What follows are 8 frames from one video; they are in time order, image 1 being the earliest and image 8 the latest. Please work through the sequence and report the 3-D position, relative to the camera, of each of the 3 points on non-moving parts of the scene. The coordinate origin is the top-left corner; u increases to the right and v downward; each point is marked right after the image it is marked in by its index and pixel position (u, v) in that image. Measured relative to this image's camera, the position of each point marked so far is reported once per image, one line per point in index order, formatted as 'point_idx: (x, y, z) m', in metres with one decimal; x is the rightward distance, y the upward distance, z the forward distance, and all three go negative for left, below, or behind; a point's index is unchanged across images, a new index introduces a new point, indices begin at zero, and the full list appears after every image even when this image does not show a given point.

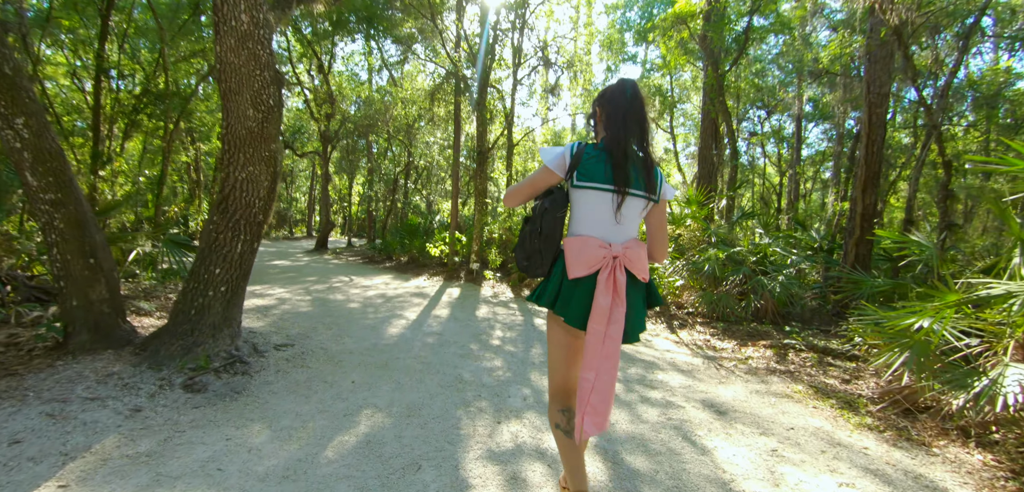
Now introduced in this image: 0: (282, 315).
0: (-2.6, -0.8, +4.8) m
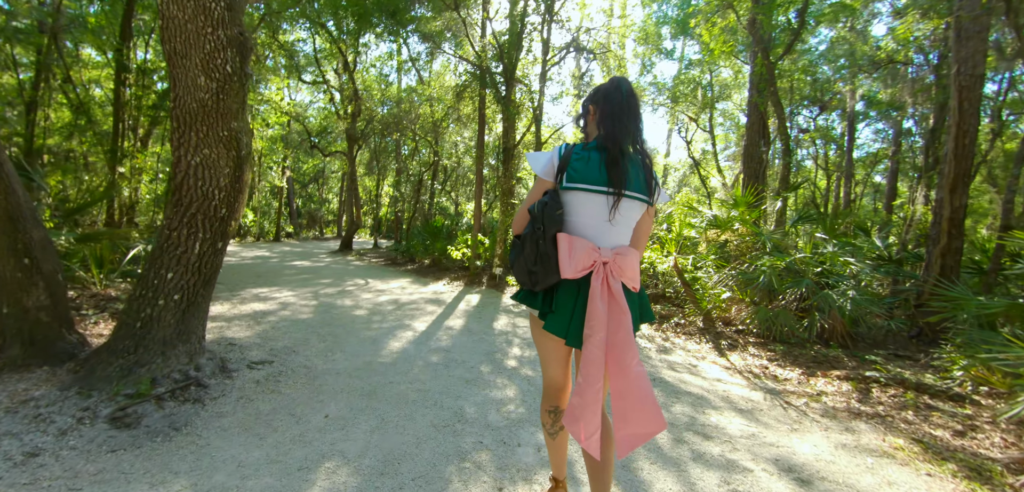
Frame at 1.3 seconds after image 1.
0: (-2.4, -0.8, +4.3) m
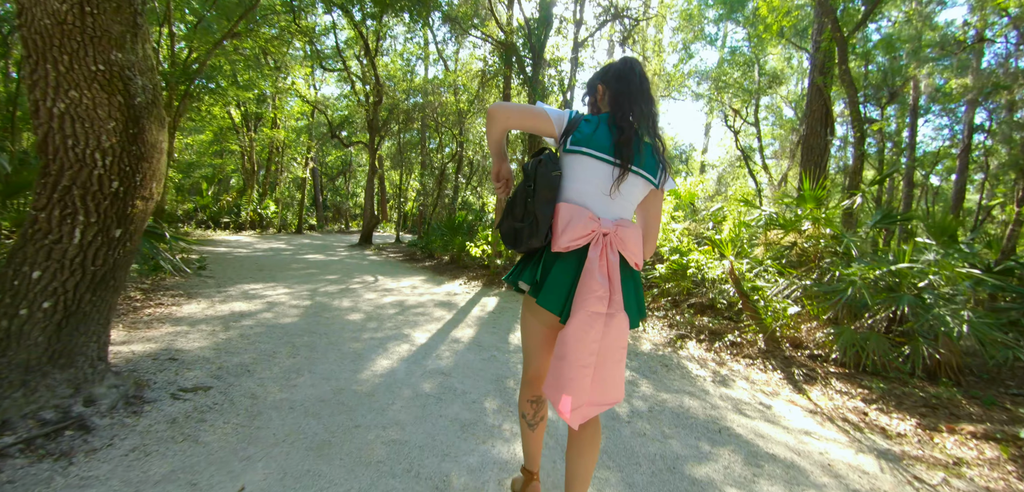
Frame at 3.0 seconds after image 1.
0: (-2.2, -0.7, +3.6) m
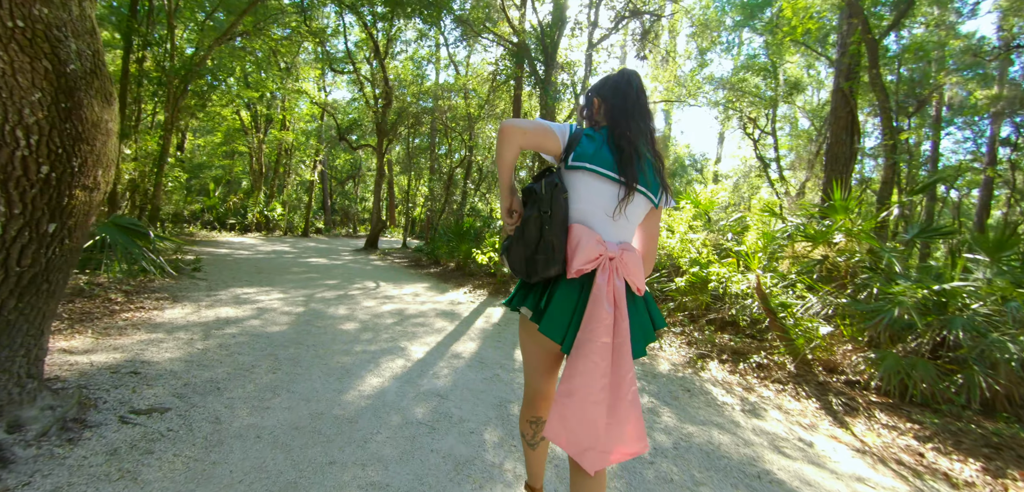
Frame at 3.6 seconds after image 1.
0: (-2.2, -0.7, +3.3) m
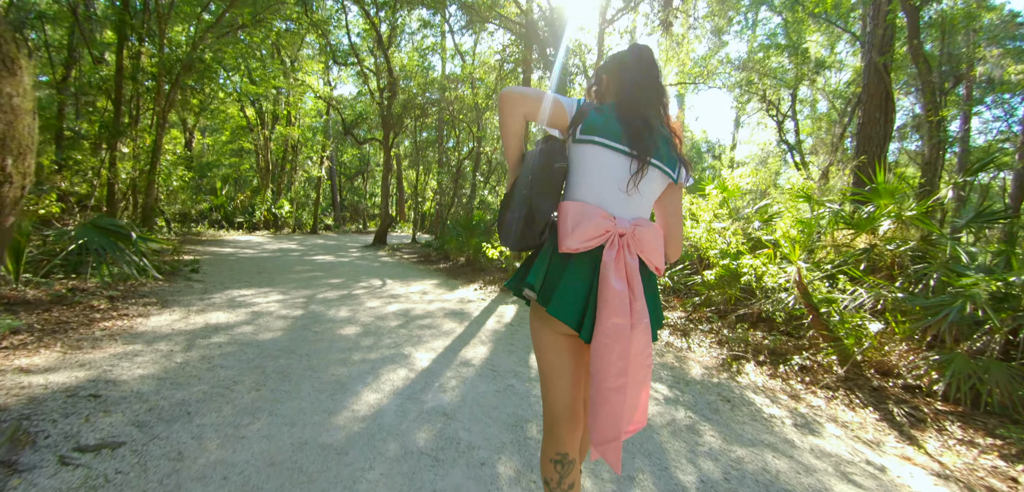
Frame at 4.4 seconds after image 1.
0: (-2.1, -0.7, +3.0) m
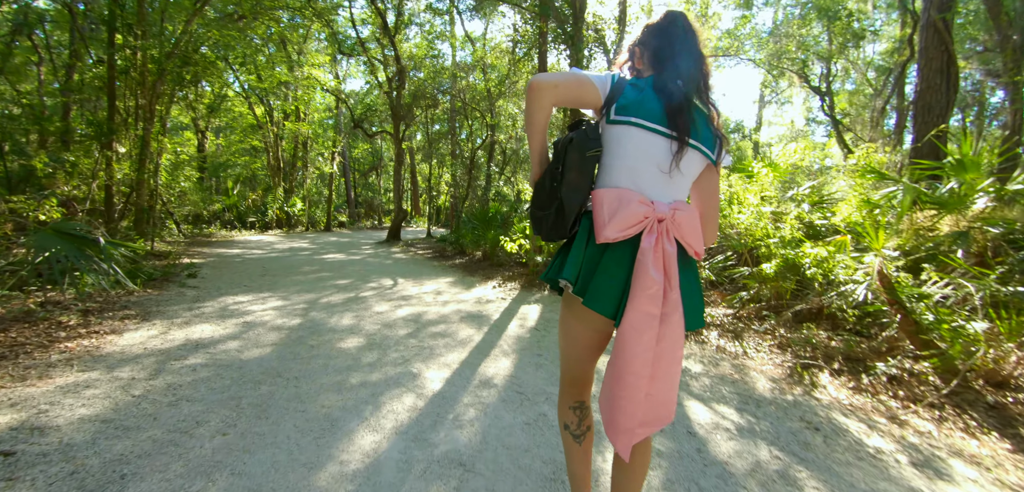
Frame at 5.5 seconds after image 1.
0: (-1.9, -0.7, +2.6) m
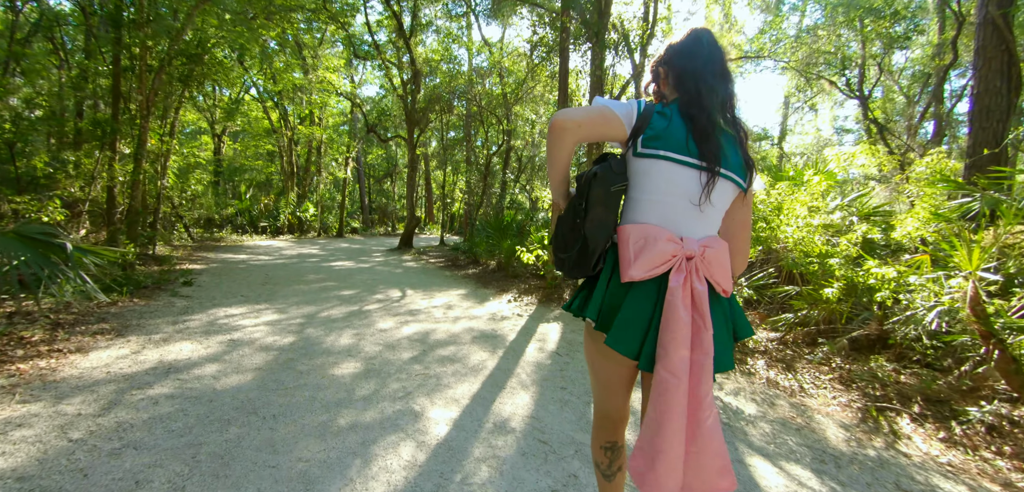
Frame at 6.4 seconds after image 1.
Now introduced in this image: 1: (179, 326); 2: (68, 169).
0: (-1.8, -0.8, +2.2) m
1: (-2.7, -0.6, +3.4) m
2: (-6.4, +1.1, +6.1) m
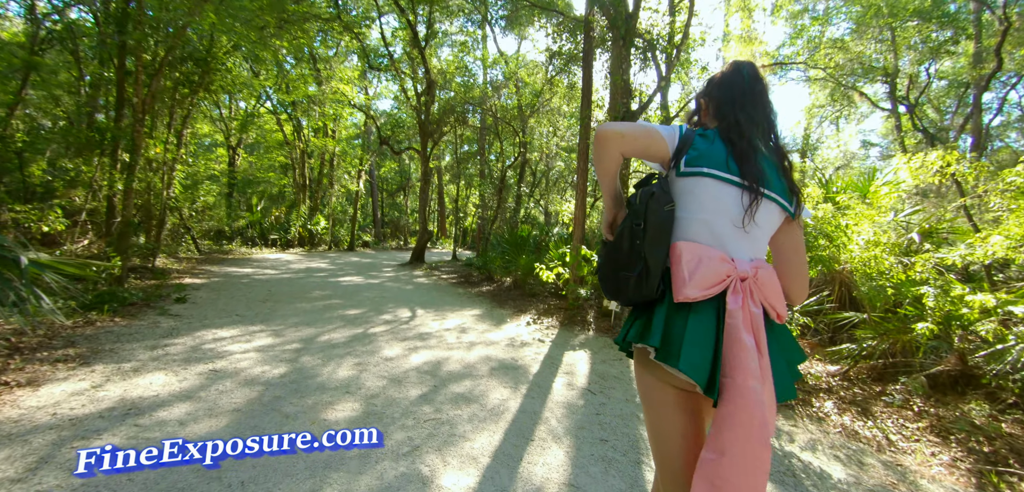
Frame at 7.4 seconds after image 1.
0: (-1.7, -0.9, +1.7) m
1: (-2.5, -0.7, +3.0) m
2: (-6.1, +1.0, +5.9) m
